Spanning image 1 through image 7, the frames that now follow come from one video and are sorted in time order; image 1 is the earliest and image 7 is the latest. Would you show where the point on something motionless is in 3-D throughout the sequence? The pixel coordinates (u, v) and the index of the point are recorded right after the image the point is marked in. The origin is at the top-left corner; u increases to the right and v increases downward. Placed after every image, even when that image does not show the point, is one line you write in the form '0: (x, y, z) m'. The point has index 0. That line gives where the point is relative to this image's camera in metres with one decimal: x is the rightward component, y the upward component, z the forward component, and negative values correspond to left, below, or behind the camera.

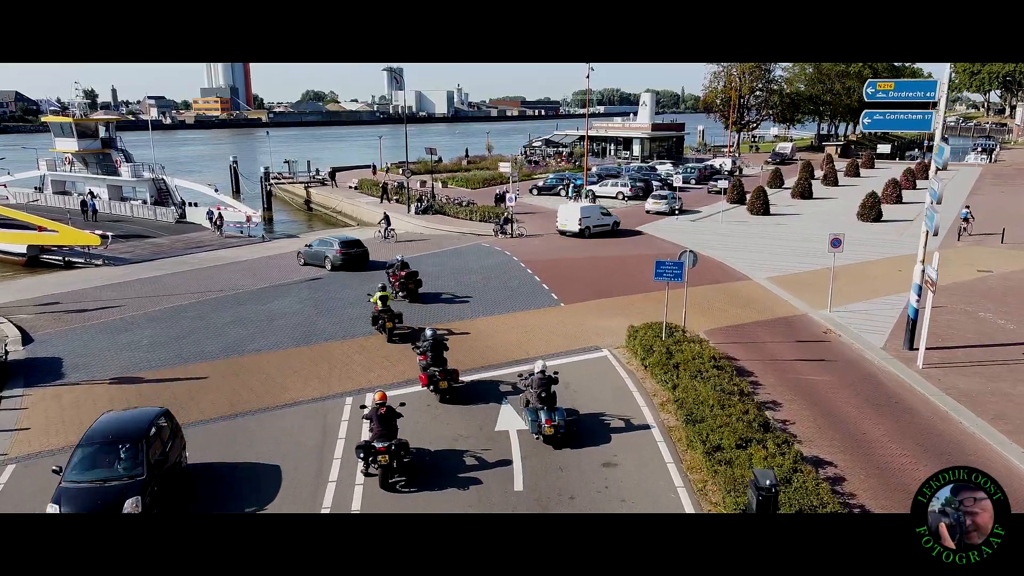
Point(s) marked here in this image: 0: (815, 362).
0: (+5.4, -1.3, +14.8) m
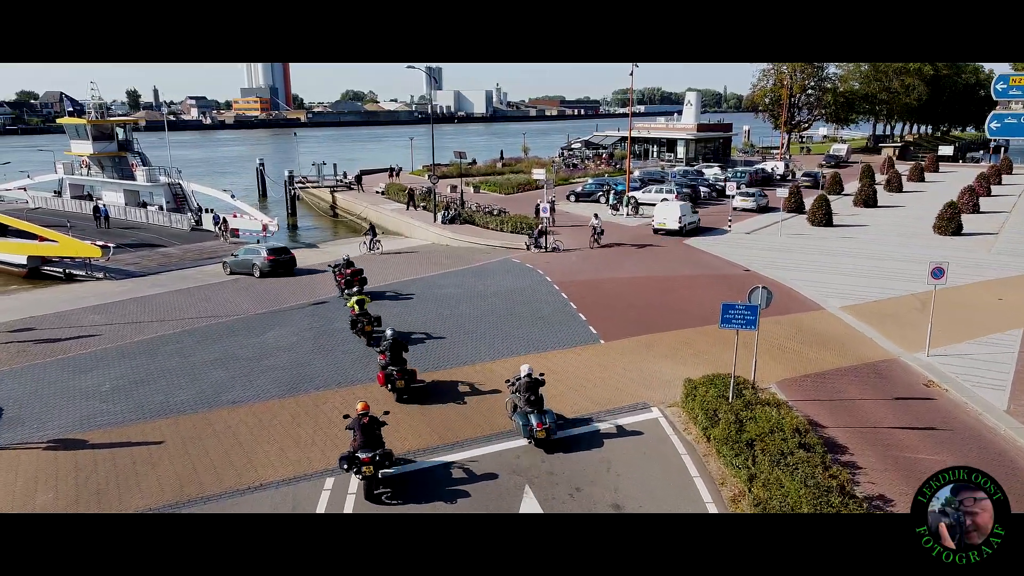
0: (+5.8, -2.0, +11.7) m
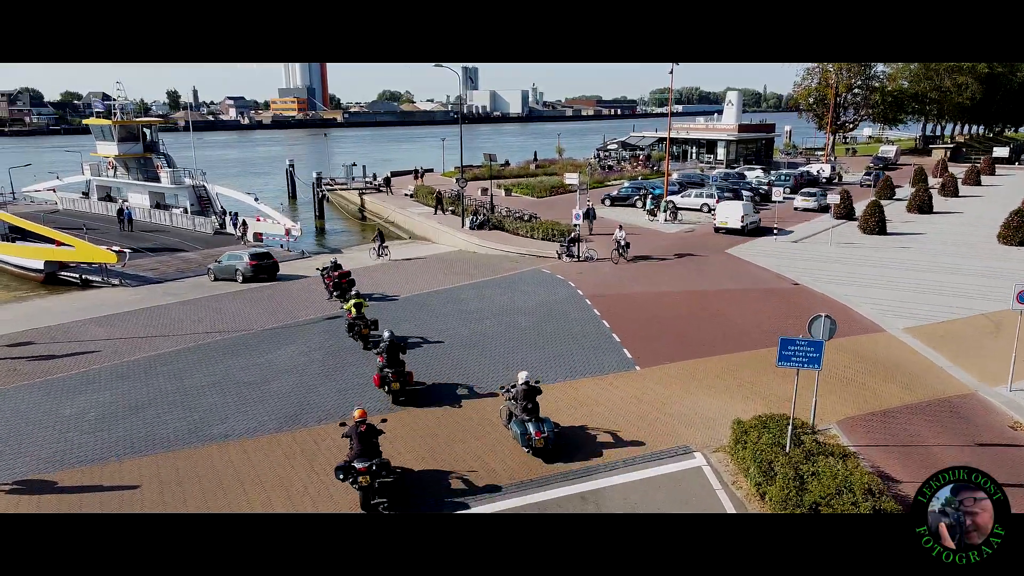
0: (+6.1, -2.4, +9.9) m
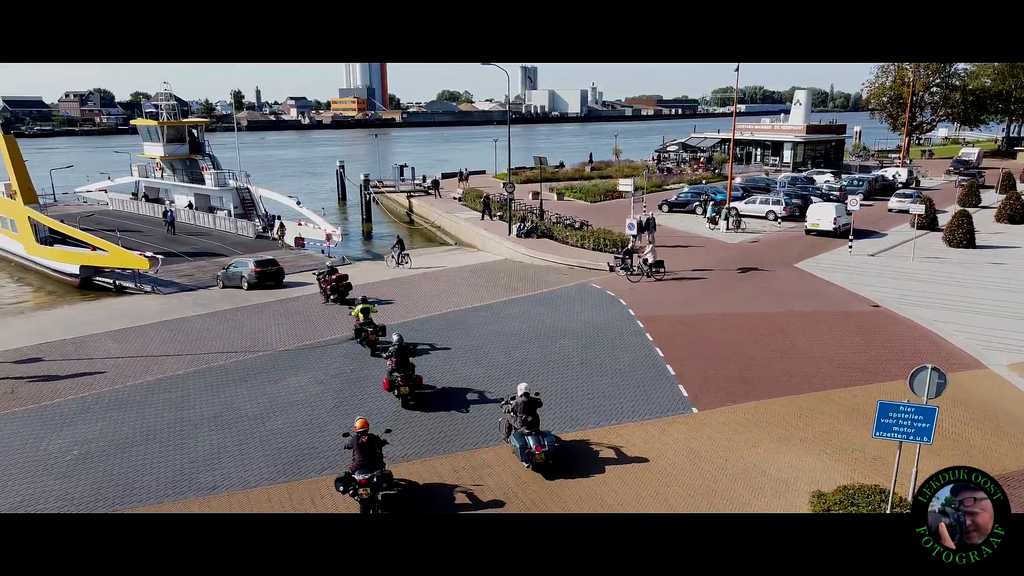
0: (+6.3, -2.9, +7.7) m
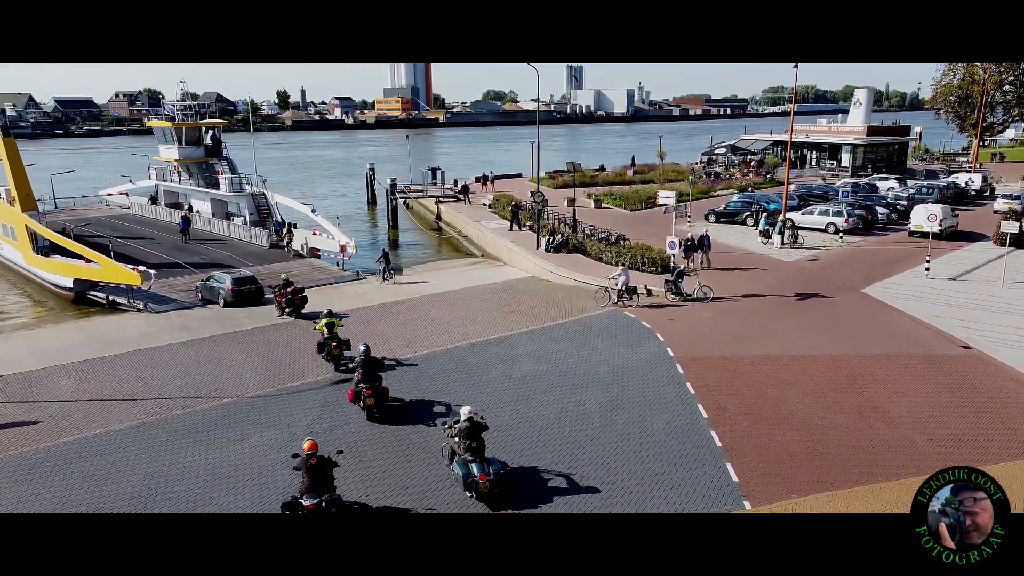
0: (+6.0, -3.6, +4.6) m
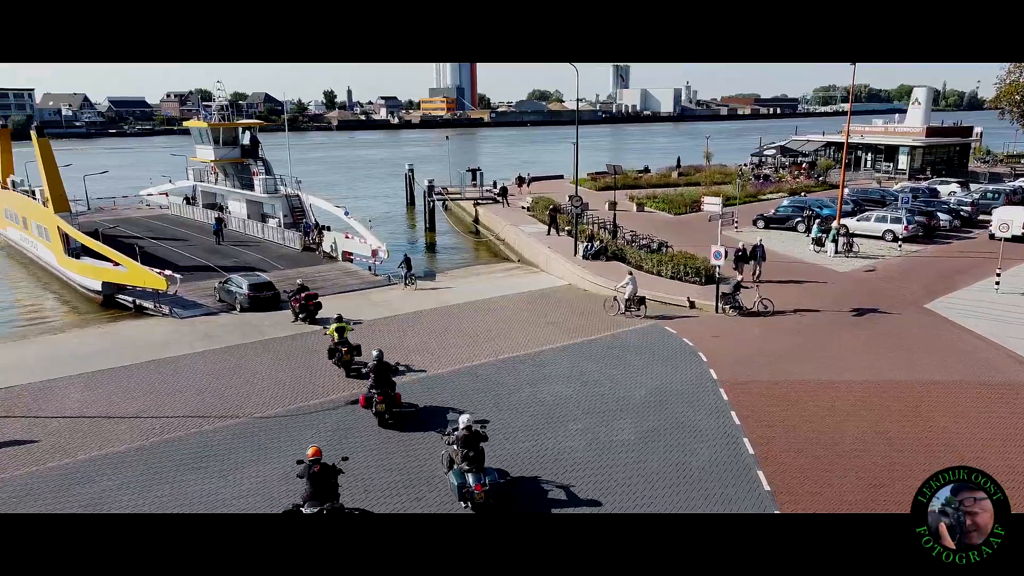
0: (+5.9, -4.0, +3.1) m
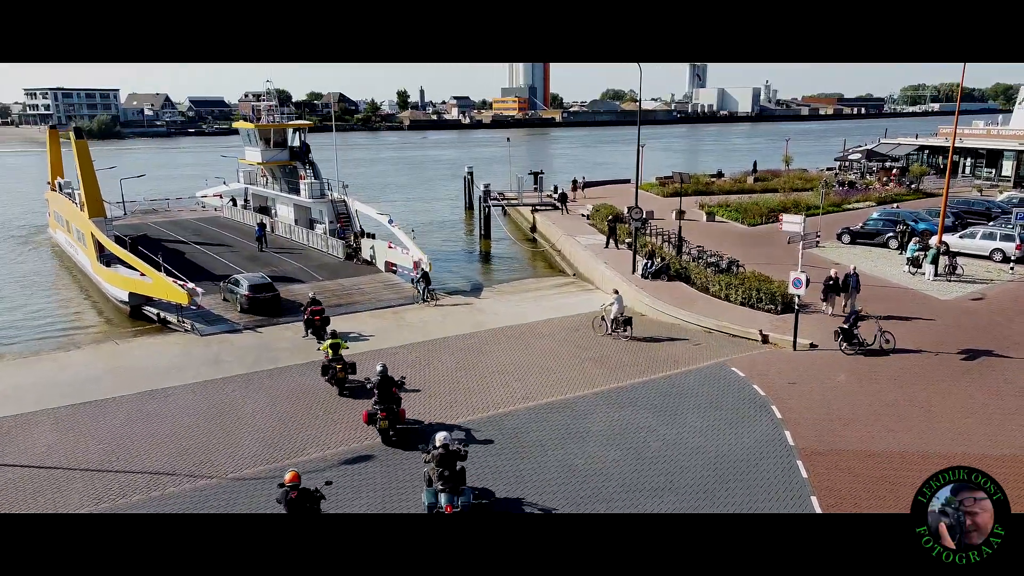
0: (+5.3, -4.6, +0.3) m
